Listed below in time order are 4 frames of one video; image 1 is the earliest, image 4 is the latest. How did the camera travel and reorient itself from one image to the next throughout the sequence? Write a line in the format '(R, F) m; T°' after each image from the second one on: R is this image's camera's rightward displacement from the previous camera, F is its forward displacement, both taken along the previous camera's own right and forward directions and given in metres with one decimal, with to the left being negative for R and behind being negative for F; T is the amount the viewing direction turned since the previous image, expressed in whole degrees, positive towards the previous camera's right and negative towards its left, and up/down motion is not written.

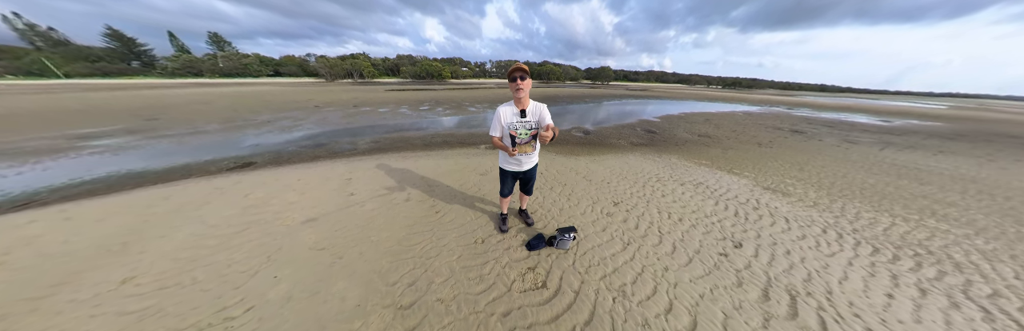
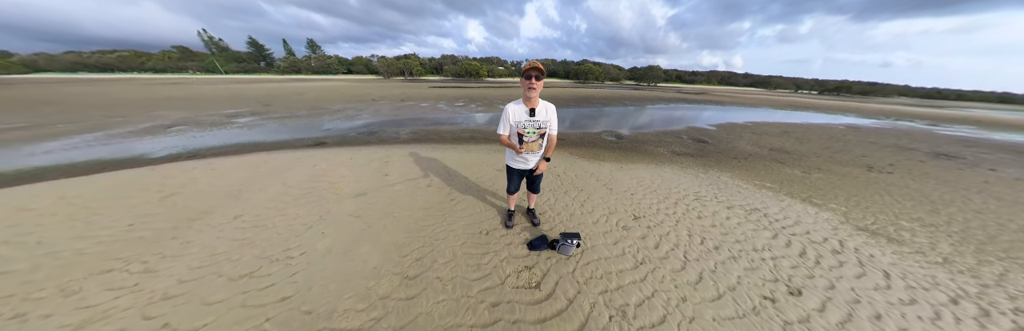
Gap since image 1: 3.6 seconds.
(+0.3, 0.0) m; -10°
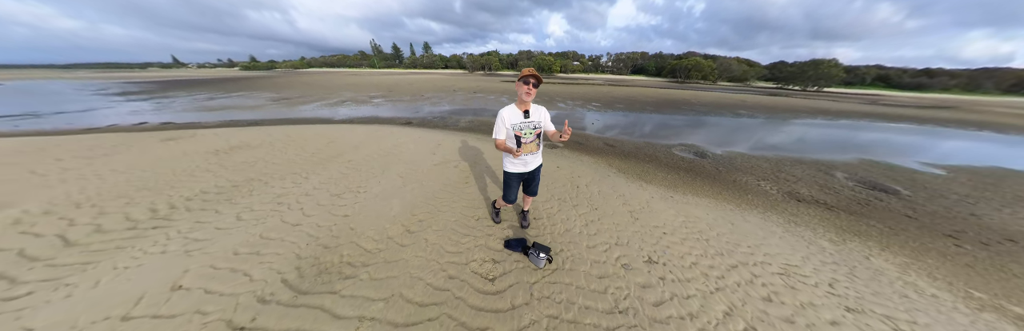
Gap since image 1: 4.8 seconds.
(+1.1, +0.1) m; -21°
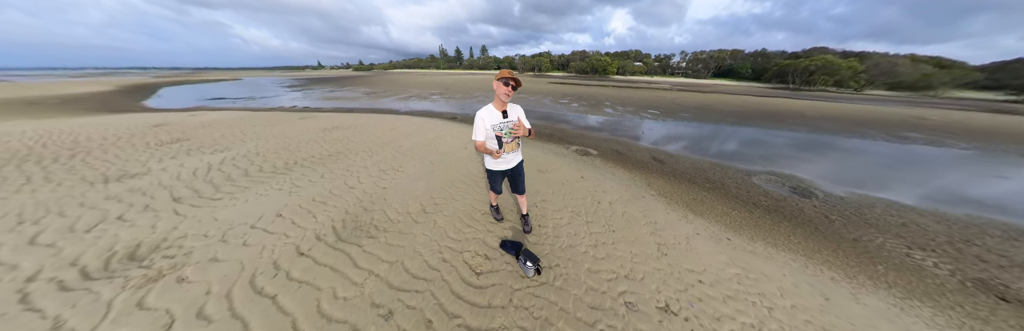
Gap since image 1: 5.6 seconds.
(+0.6, +0.1) m; -14°
